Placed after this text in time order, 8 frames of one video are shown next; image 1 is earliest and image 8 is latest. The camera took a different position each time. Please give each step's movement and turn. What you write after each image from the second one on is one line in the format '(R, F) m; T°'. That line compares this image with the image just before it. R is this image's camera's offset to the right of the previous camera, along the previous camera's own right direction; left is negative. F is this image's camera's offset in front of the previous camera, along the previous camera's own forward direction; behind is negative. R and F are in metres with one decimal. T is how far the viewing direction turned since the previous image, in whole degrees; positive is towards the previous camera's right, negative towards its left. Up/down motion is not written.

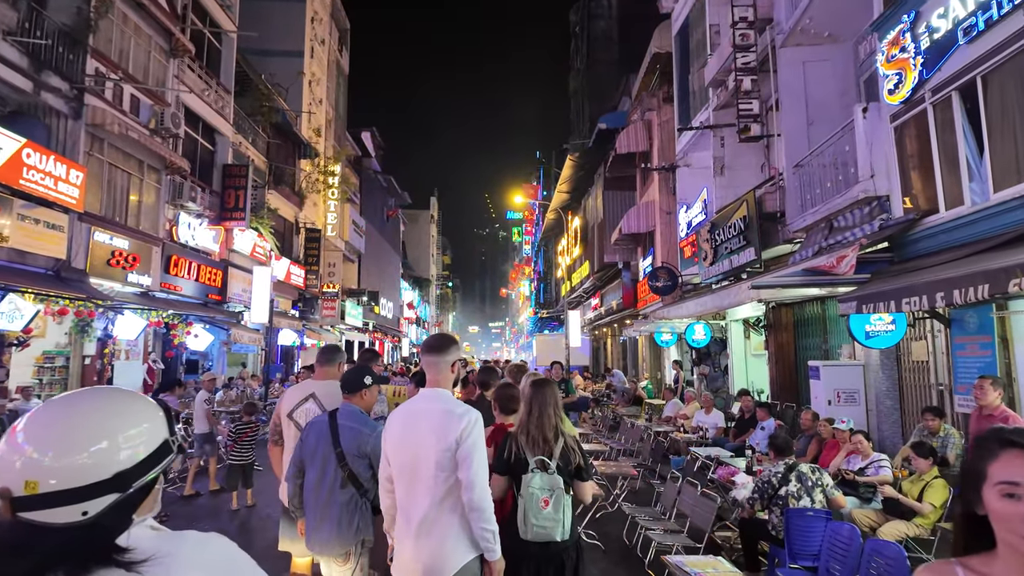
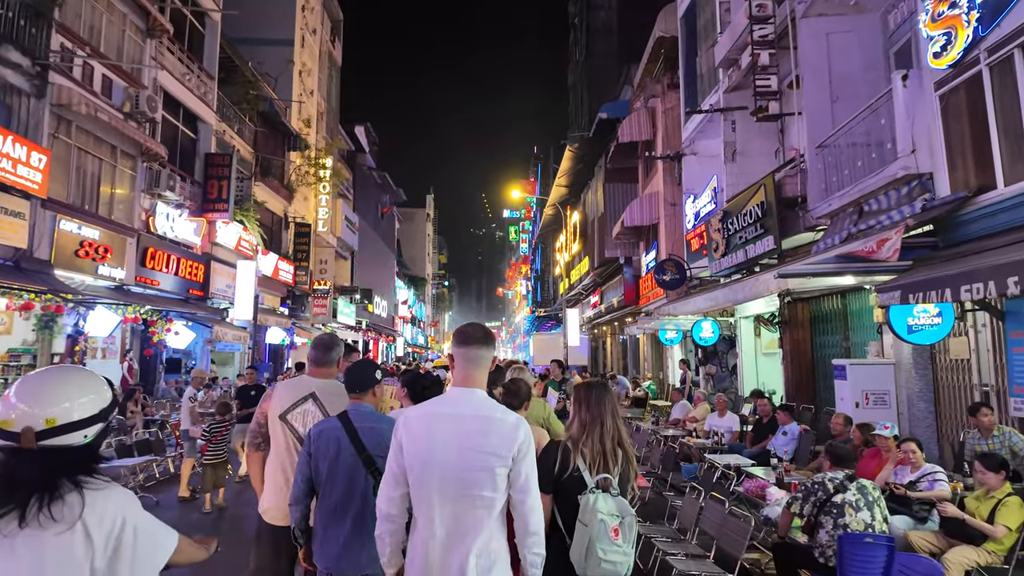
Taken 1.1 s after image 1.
(0.0, +0.9) m; 0°
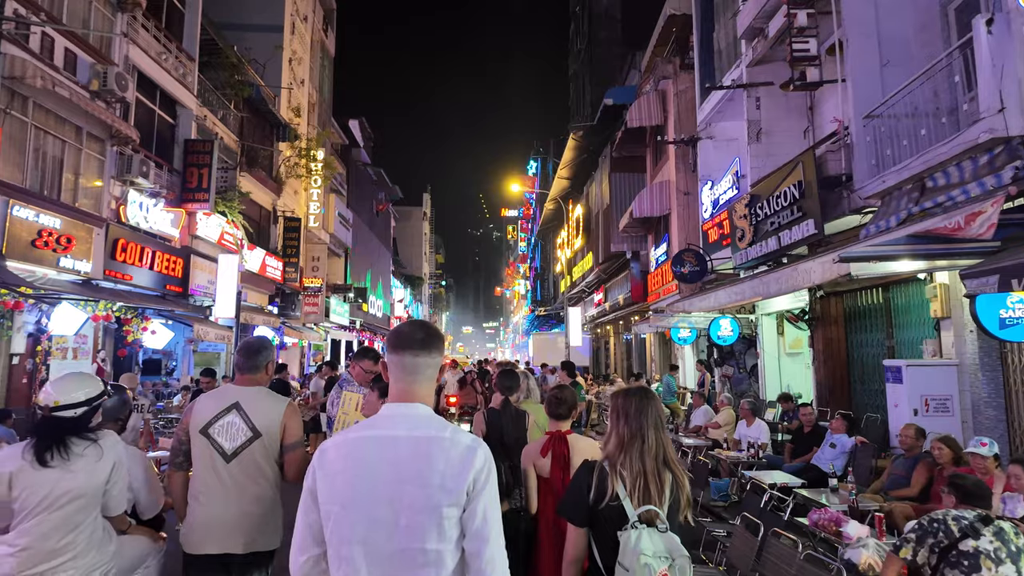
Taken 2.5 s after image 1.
(-0.1, +1.1) m; 0°
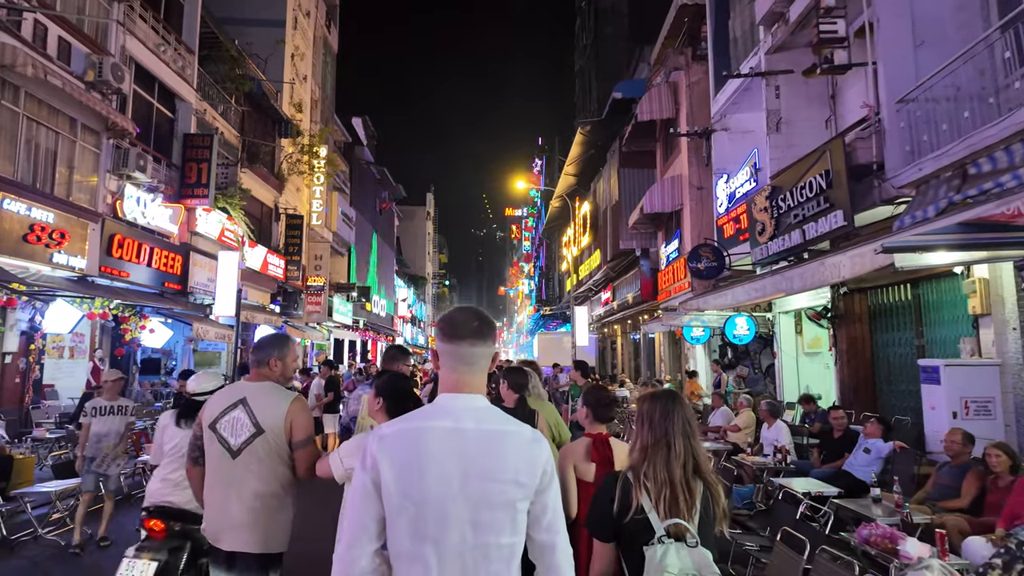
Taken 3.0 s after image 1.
(-0.1, +0.4) m; 0°
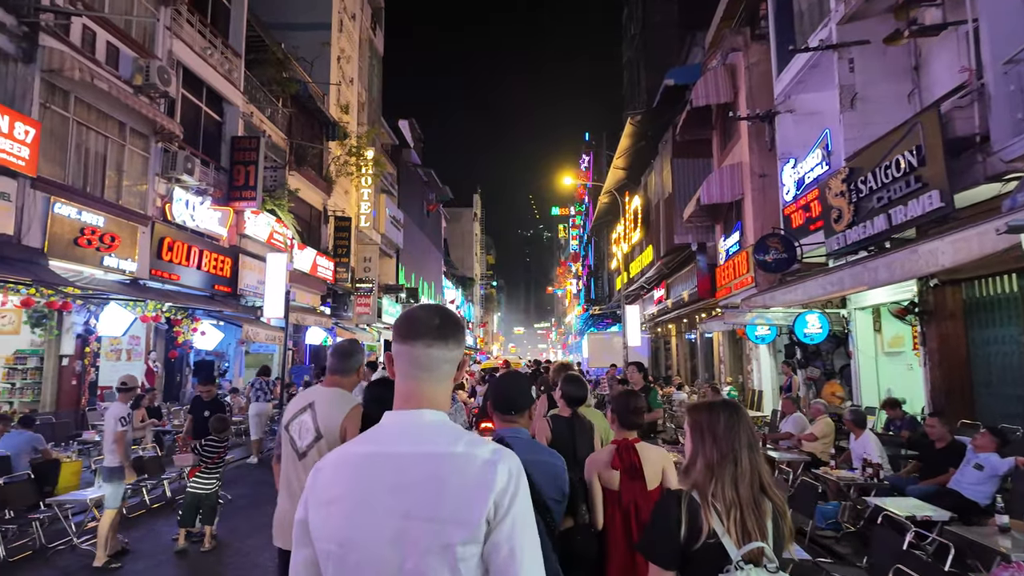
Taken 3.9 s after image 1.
(0.0, +0.6) m; -5°
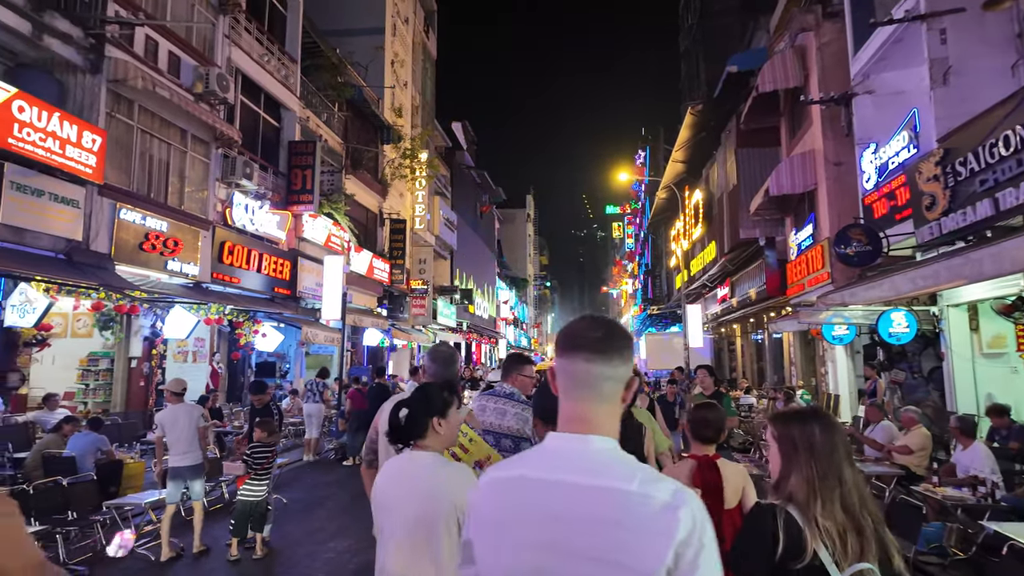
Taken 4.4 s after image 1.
(0.0, +0.4) m; -5°
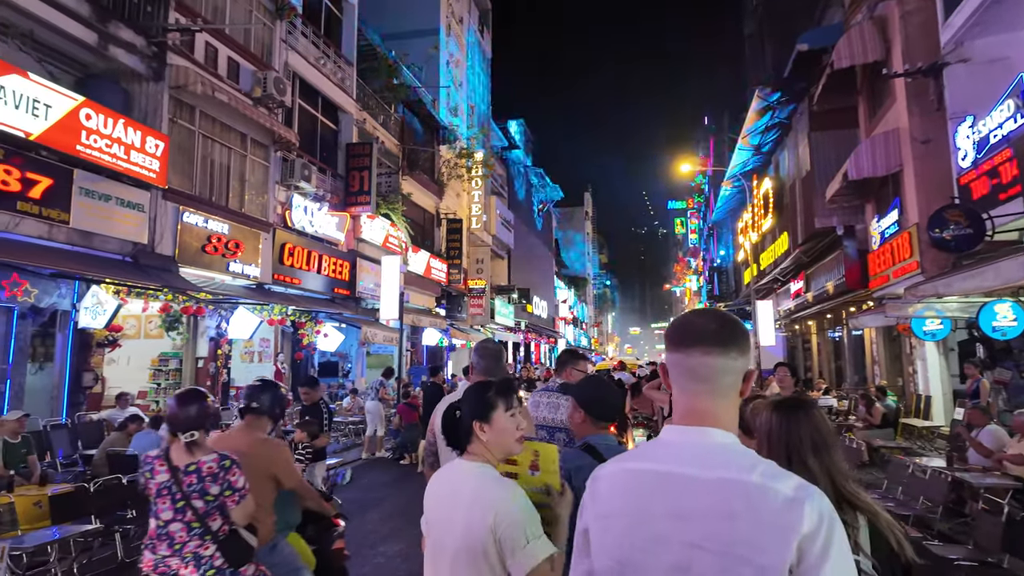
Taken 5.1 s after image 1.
(+0.1, +0.4) m; -6°
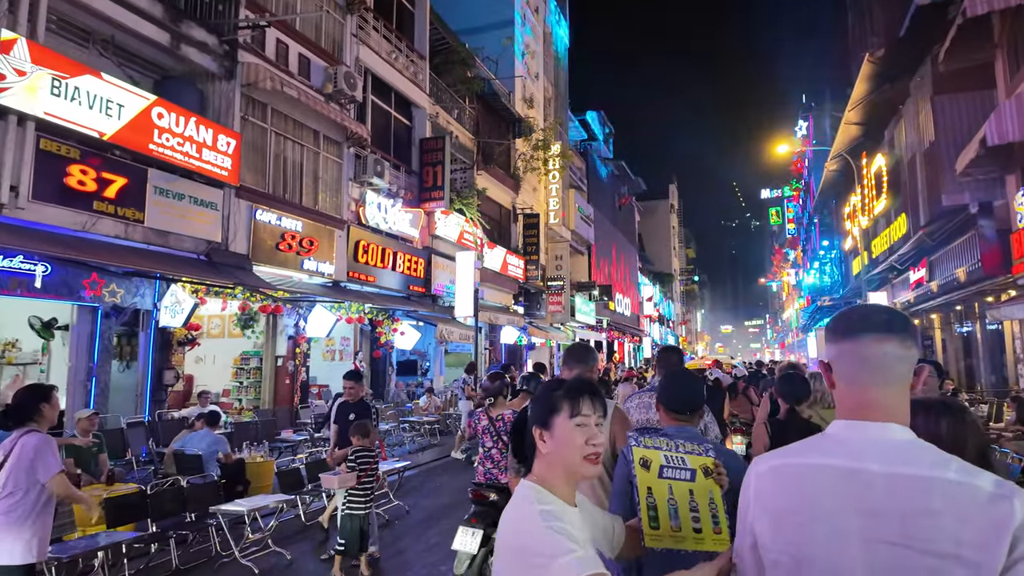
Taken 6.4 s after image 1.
(+0.1, +0.8) m; -8°
